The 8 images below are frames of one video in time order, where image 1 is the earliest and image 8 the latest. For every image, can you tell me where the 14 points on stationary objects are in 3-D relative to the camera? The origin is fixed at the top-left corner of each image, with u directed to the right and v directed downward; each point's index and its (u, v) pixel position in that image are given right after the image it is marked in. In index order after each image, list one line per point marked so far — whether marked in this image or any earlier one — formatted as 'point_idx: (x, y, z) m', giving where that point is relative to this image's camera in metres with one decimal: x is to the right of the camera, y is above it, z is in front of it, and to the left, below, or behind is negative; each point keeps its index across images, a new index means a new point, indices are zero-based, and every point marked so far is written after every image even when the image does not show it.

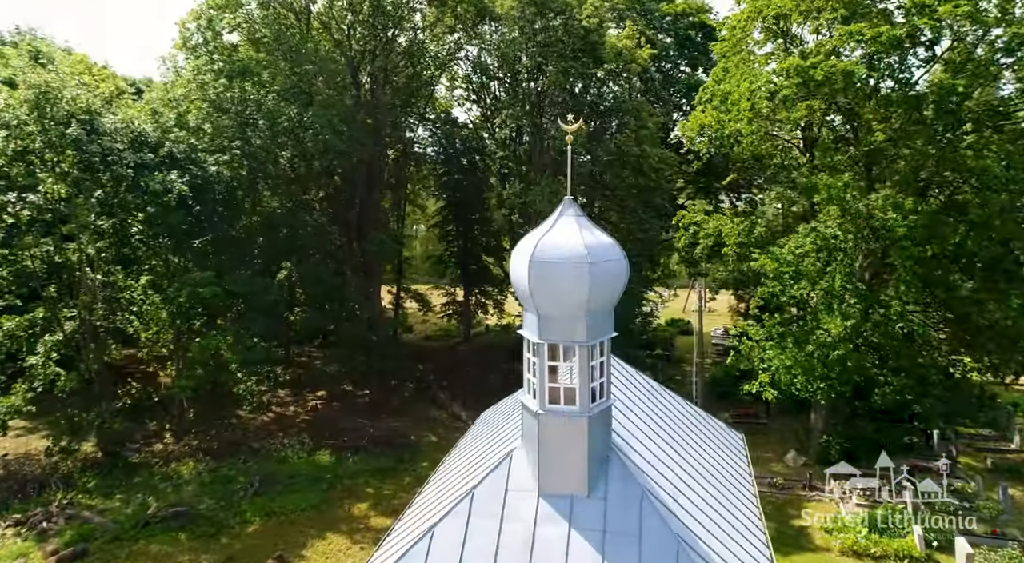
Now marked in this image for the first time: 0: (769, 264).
0: (+5.5, +0.4, +16.4) m
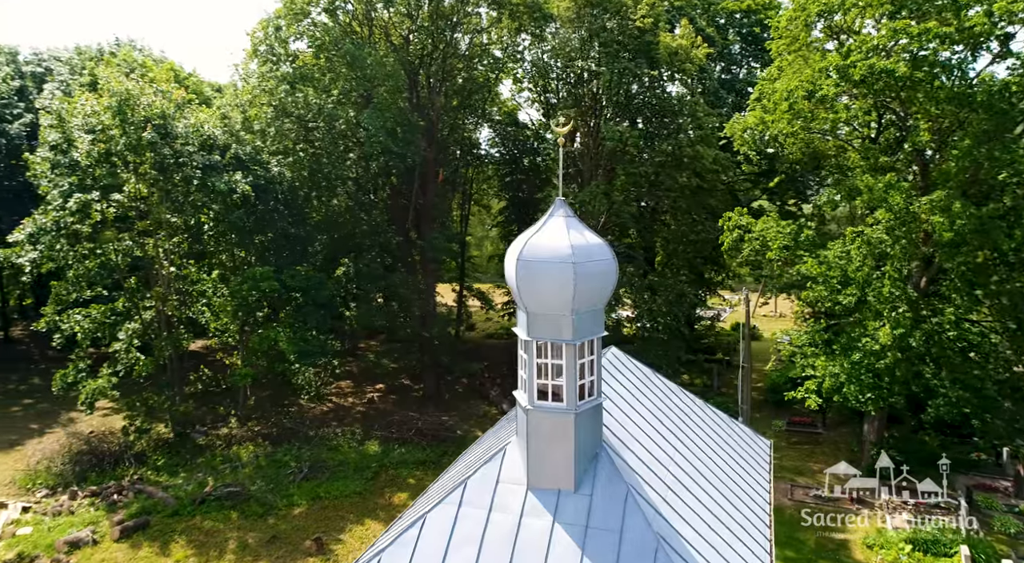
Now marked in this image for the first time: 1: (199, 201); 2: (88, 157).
0: (+6.2, +0.3, +15.9) m
1: (-7.7, +1.9, +18.6) m
2: (-9.8, +2.9, +17.8) m
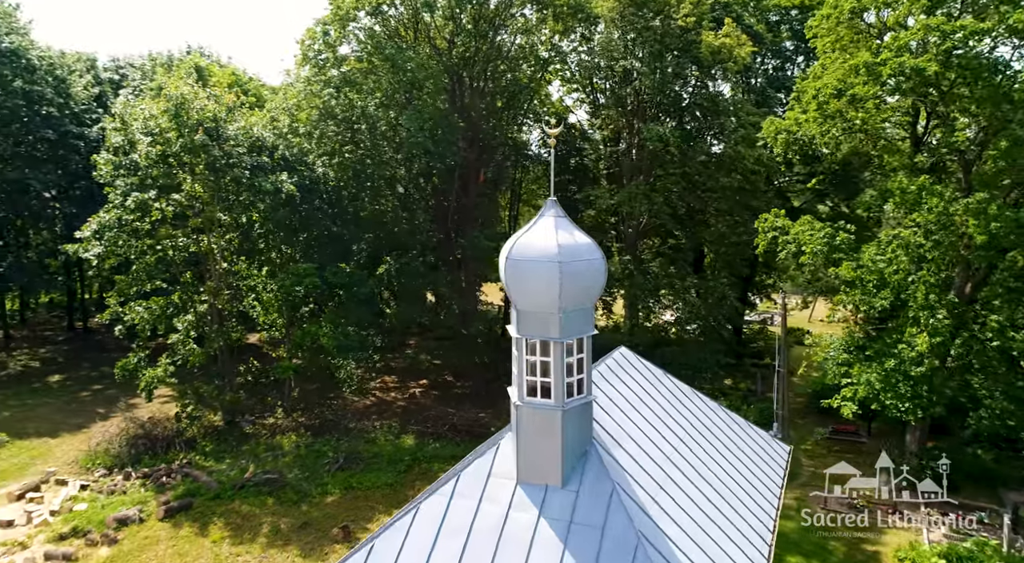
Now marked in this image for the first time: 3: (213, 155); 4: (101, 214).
0: (+6.8, +0.2, +15.5) m
1: (-6.8, +2.1, +19.5) m
2: (-9.0, +3.0, +18.9) m
3: (-7.3, +3.1, +18.8) m
4: (-10.3, +1.7, +19.3) m
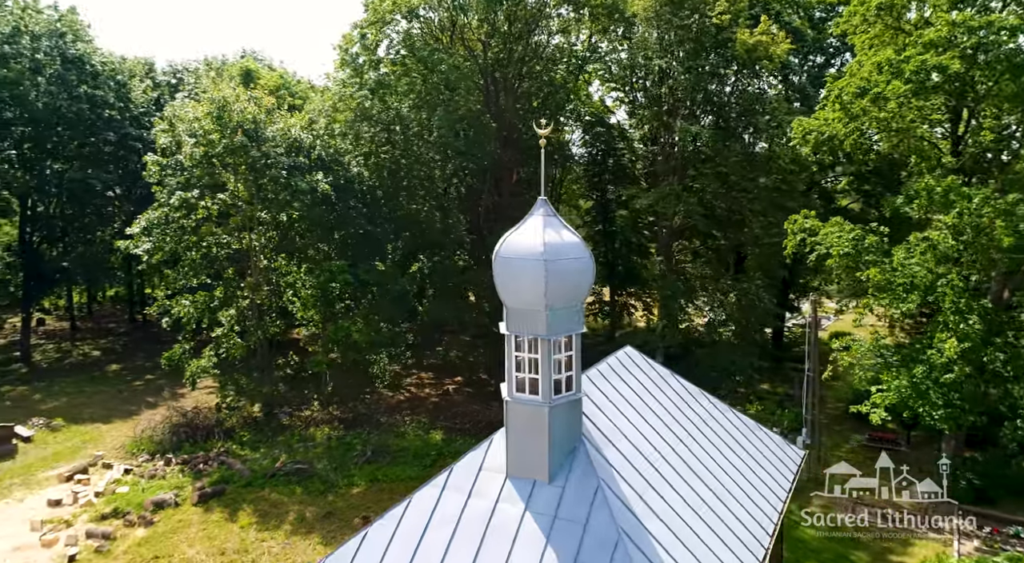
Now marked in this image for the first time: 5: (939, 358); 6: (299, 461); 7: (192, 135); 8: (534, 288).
0: (+7.2, +0.1, +15.1) m
1: (-6.0, +2.2, +20.2) m
2: (-8.3, +3.2, +19.8) m
3: (-6.6, +3.2, +19.5) m
4: (-9.6, +1.9, +20.3) m
5: (+8.1, -1.5, +14.5) m
6: (-5.2, -4.4, +18.6) m
7: (-8.3, +3.8, +19.8) m
8: (+0.3, -0.1, +8.9) m
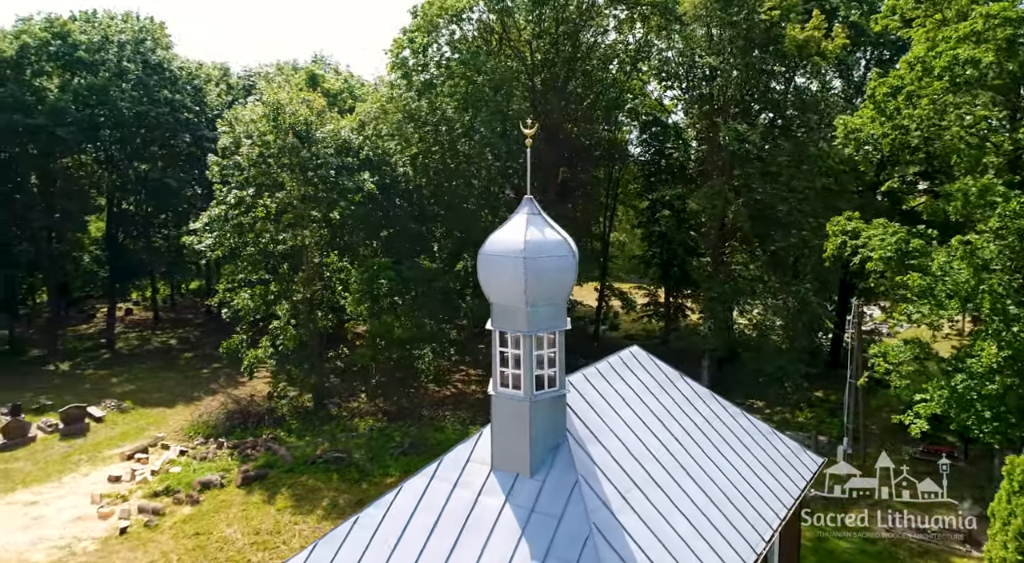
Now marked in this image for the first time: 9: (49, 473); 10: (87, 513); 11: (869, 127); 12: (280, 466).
0: (+7.6, +0.1, +14.5) m
1: (-4.9, +2.3, +21.0) m
2: (-7.2, +3.3, +20.8) m
3: (-5.5, +3.3, +20.4) m
4: (-8.5, +2.1, +21.5) m
5: (+8.4, -1.6, +13.8) m
6: (-4.3, -4.2, +19.3) m
7: (-7.1, +3.9, +20.9) m
8: (0.0, -0.1, +9.1) m
9: (-11.2, -4.6, +18.5) m
10: (-9.3, -5.1, +16.7) m
11: (+7.1, +3.1, +15.0) m
12: (-5.6, -4.5, +18.7) m
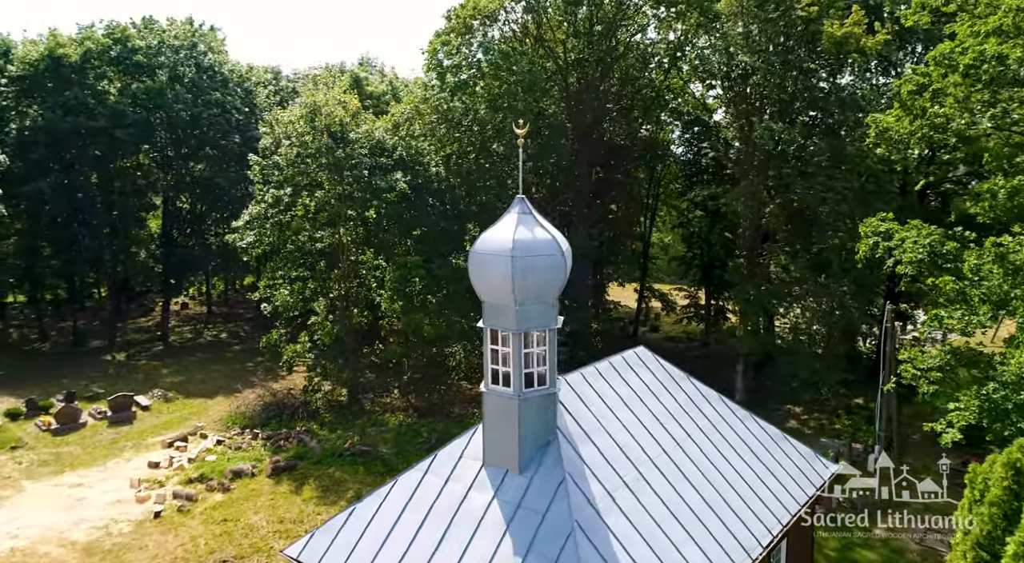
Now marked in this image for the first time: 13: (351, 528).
0: (+7.9, 0.0, +14.0) m
1: (-4.1, +2.4, +21.5) m
2: (-6.3, +3.4, +21.5) m
3: (-4.7, +3.4, +20.9) m
4: (-7.6, +2.2, +22.2) m
5: (+8.6, -1.6, +13.2) m
6: (-3.7, -4.2, +19.7) m
7: (-6.3, +4.0, +21.5) m
8: (-0.1, 0.0, +9.2) m
9: (-10.6, -4.5, +19.5) m
10: (-8.9, -4.9, +17.5) m
11: (+7.4, +3.0, +14.5) m
12: (-5.1, -4.4, +19.2) m
13: (-2.1, -3.2, +10.0) m
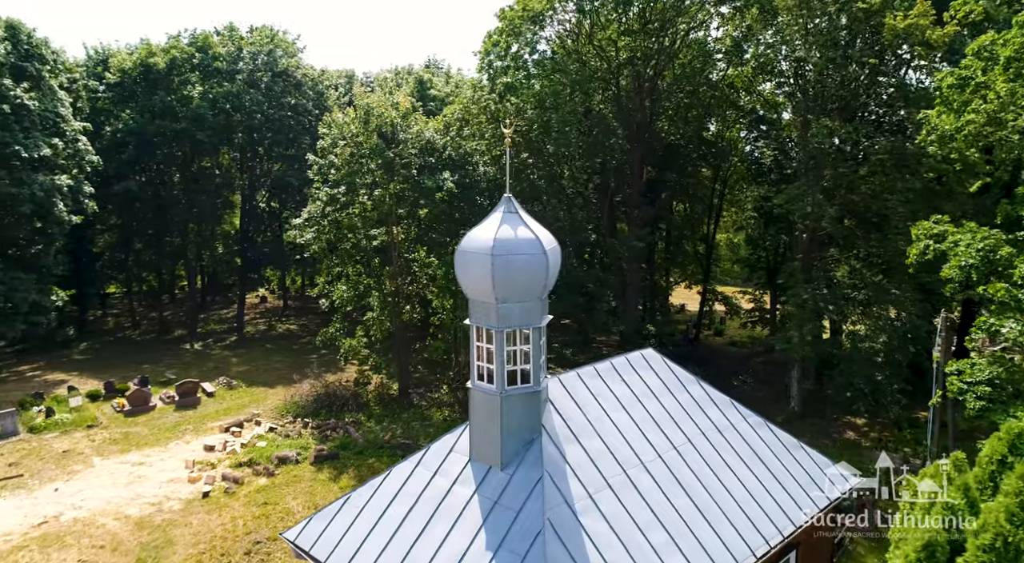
0: (+8.2, -0.1, +13.1) m
1: (-2.7, +2.4, +21.9) m
2: (-4.9, +3.5, +22.2) m
3: (-3.4, +3.5, +21.5) m
4: (-6.1, +2.3, +23.1) m
5: (+8.8, -1.8, +12.2) m
6: (-2.7, -4.1, +20.2) m
7: (-4.9, +4.2, +22.3) m
8: (-0.3, 0.0, +9.3) m
9: (-9.6, -4.3, +20.8) m
10: (-8.1, -4.7, +18.6) m
11: (+7.9, +2.9, +13.7) m
12: (-4.1, -4.3, +19.8) m
13: (-2.3, -3.1, +10.3) m
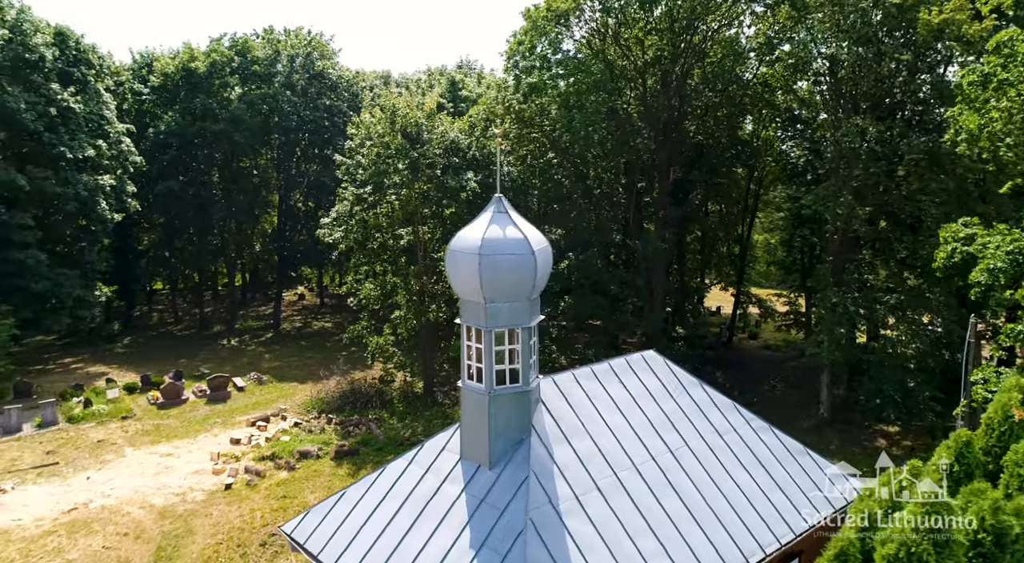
0: (+8.2, -0.2, +12.6) m
1: (-2.0, +2.5, +22.1) m
2: (-4.2, +3.6, +22.5) m
3: (-2.8, +3.6, +21.7) m
4: (-5.4, +2.4, +23.5) m
5: (+8.8, -1.9, +11.7) m
6: (-2.2, -4.1, +20.3) m
7: (-4.2, +4.2, +22.6) m
8: (-0.5, 0.0, +9.3) m
9: (-9.0, -4.2, +21.4) m
10: (-7.7, -4.7, +19.1) m
11: (+8.0, +2.8, +13.2) m
12: (-3.6, -4.3, +20.0) m
13: (-2.4, -3.1, +10.5) m
